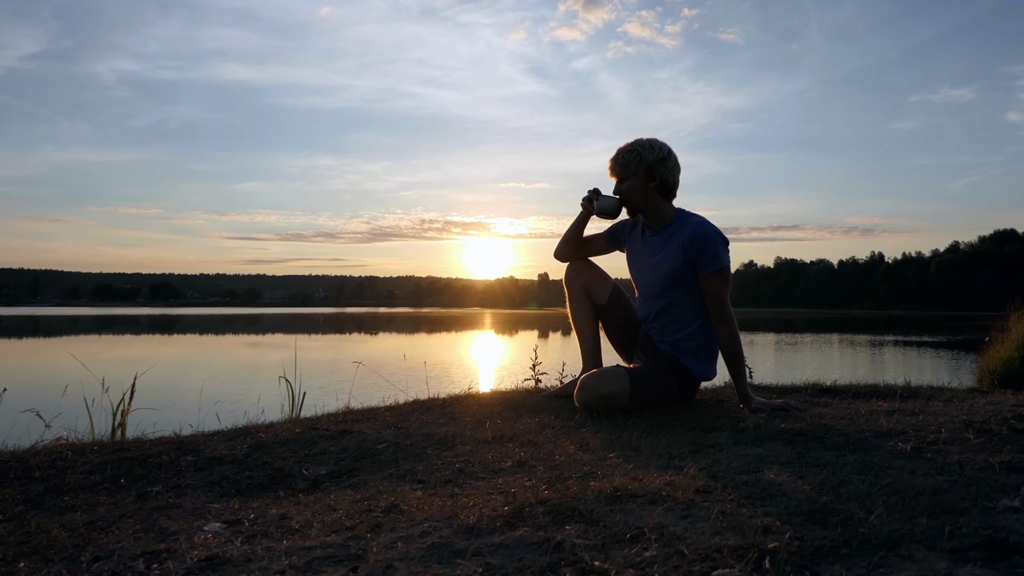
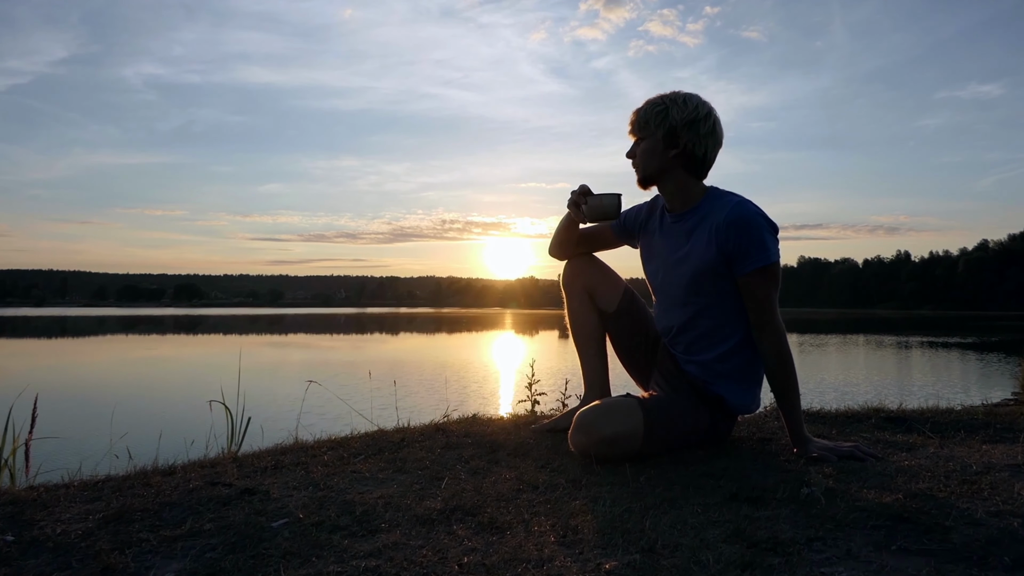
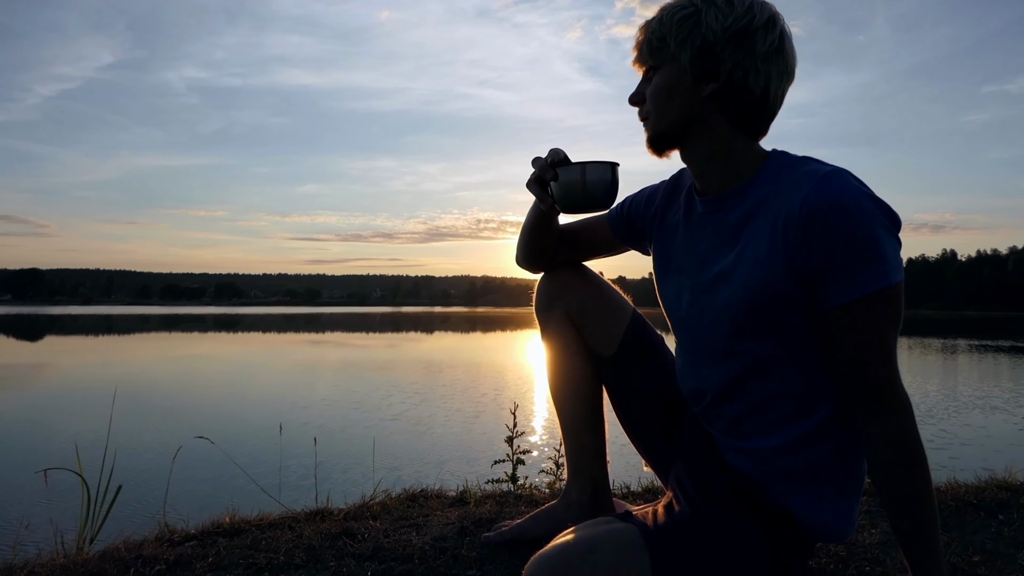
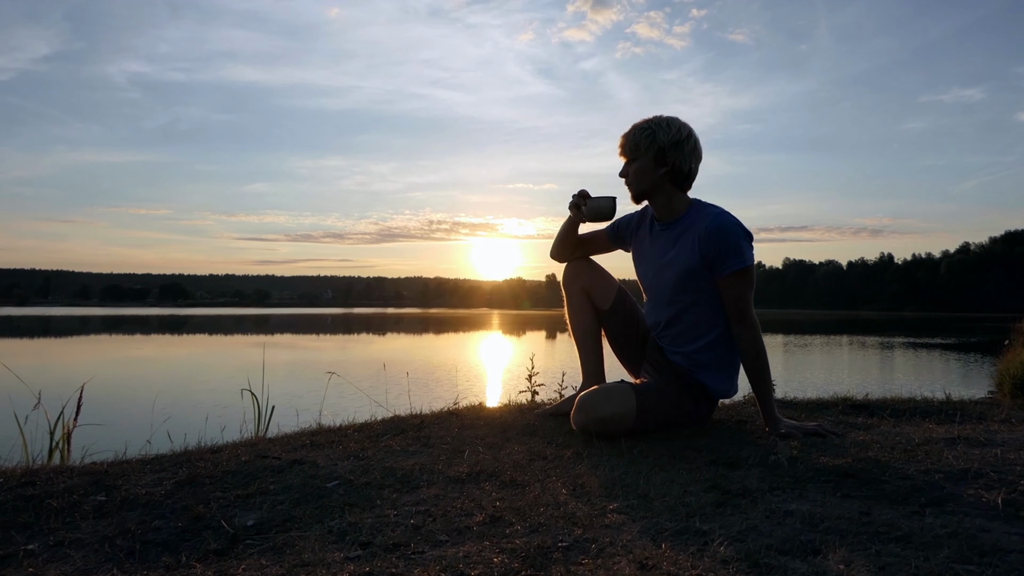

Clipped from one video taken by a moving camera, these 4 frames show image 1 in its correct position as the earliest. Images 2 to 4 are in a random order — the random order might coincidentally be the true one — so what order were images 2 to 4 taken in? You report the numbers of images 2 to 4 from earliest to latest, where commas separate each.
4, 2, 3
